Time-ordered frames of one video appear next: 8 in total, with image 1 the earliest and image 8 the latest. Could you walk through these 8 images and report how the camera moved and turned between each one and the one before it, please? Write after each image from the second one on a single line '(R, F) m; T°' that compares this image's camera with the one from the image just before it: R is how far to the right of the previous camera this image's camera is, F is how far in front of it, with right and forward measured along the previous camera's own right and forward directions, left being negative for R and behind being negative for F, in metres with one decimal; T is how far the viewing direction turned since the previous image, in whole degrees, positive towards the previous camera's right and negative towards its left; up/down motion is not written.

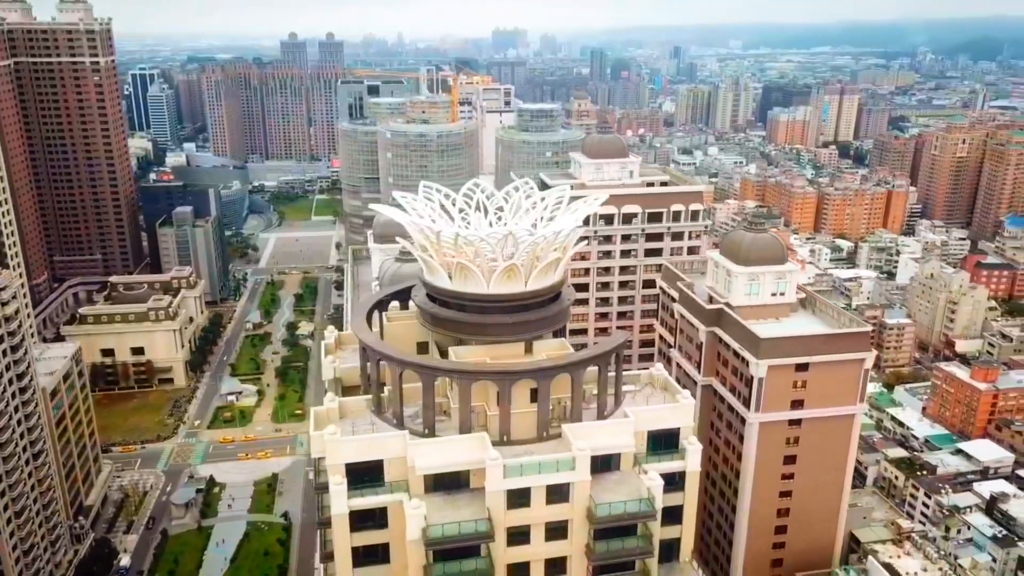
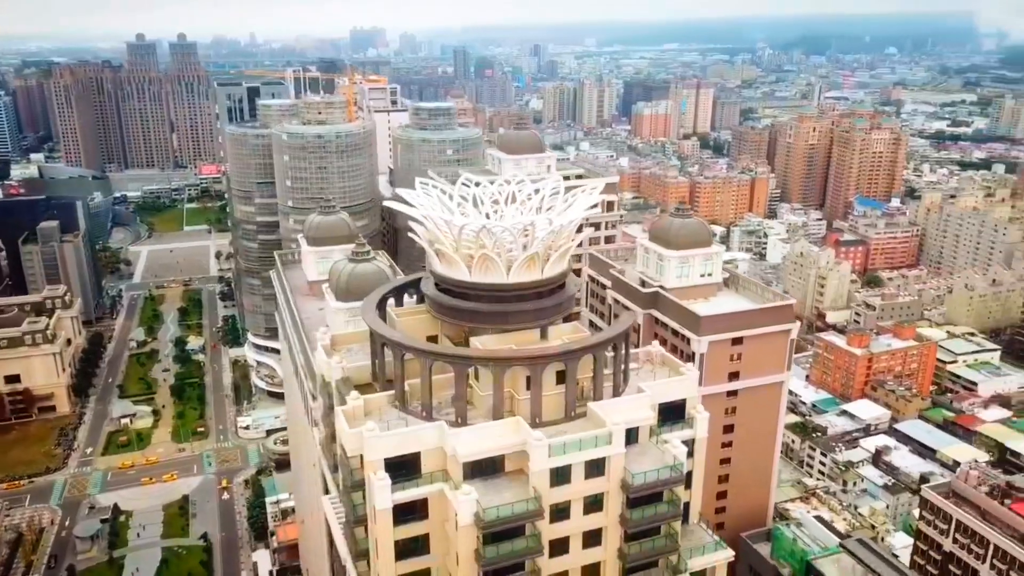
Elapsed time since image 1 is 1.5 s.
(-5.1, -0.5) m; +9°
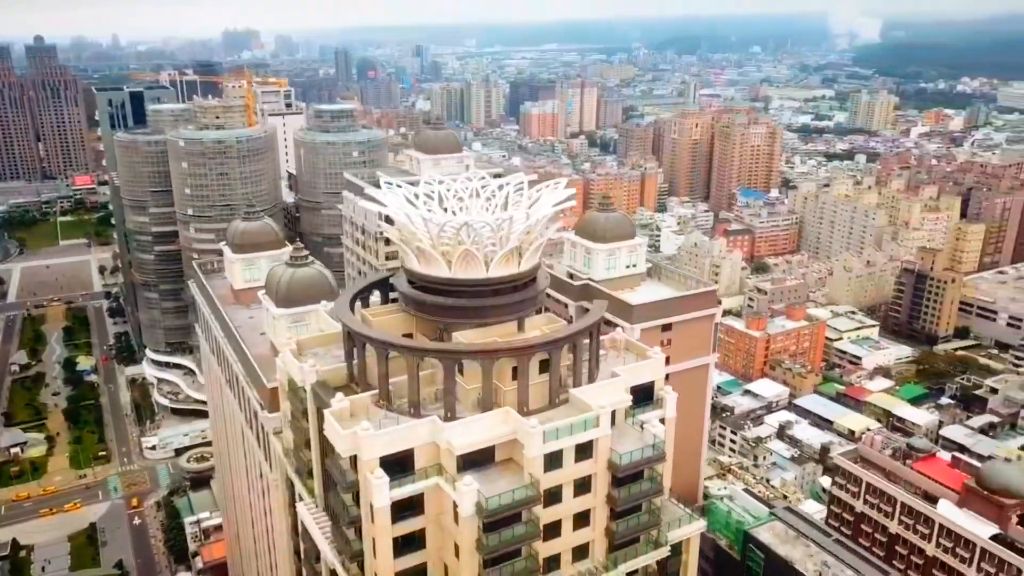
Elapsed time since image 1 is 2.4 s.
(-3.1, -0.5) m; +8°
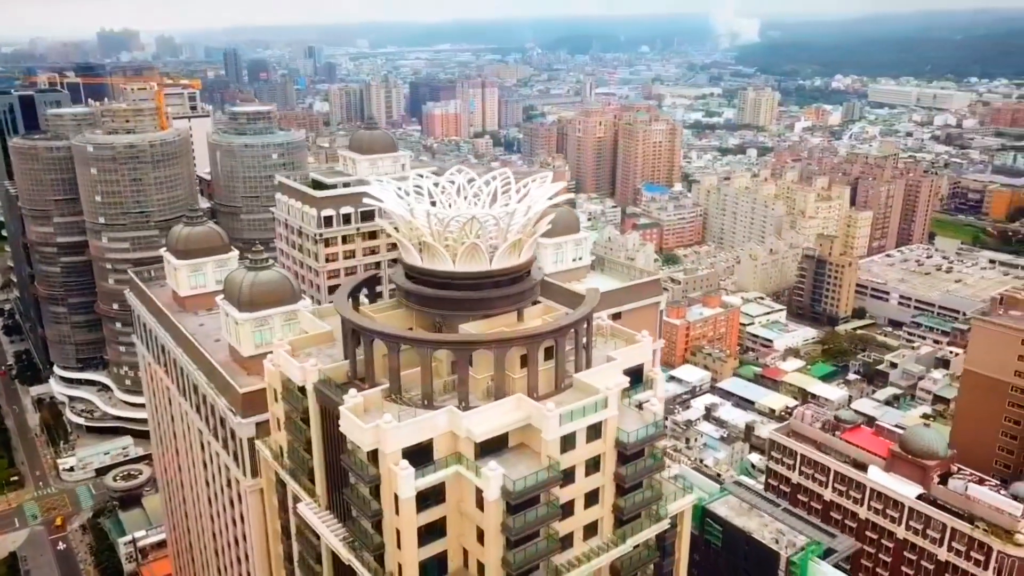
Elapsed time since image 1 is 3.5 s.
(-3.7, -0.6) m; +7°
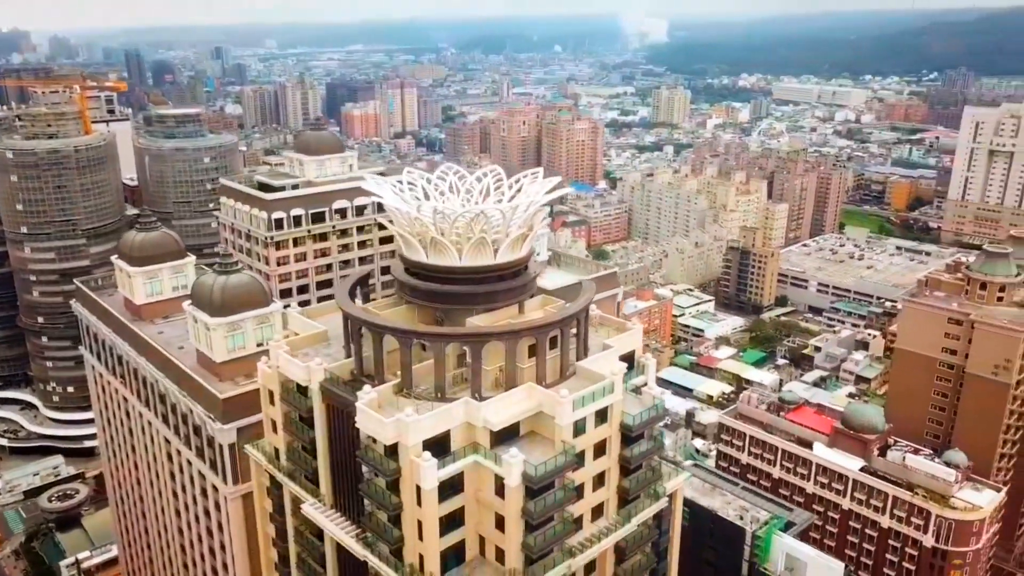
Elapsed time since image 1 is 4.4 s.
(-3.1, -0.7) m; +6°
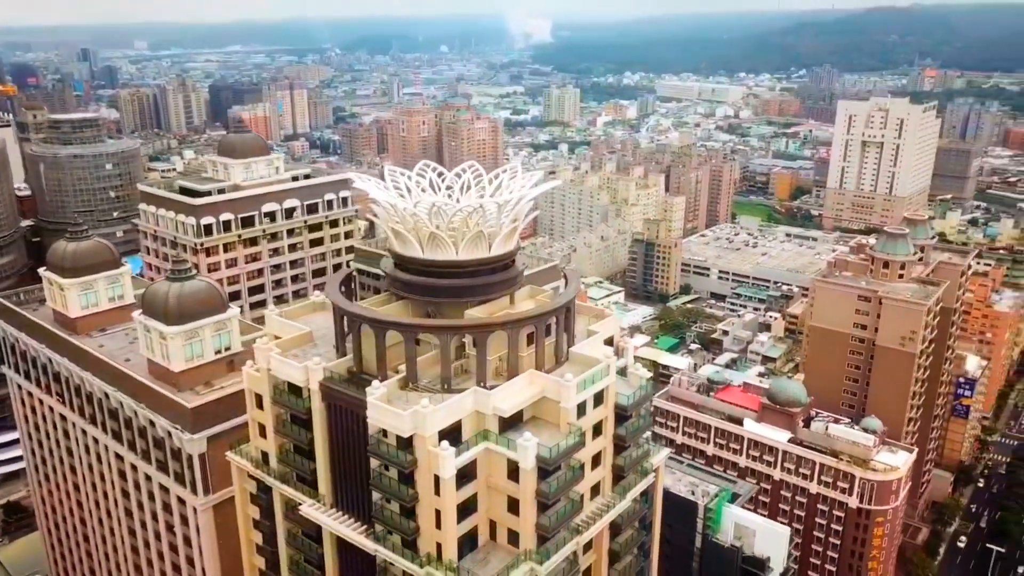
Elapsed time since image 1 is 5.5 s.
(-3.8, -0.6) m; +8°
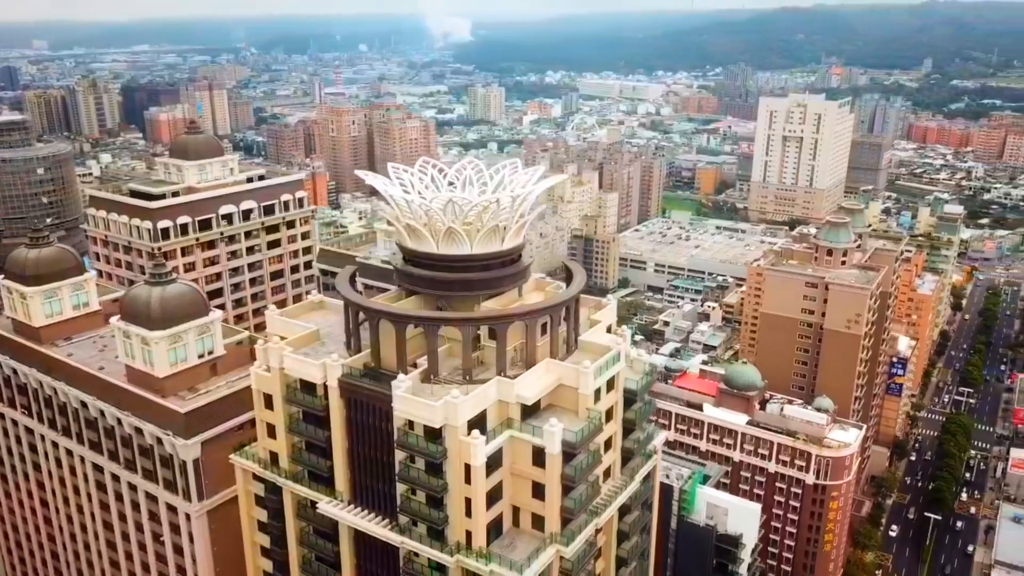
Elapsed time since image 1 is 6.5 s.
(-3.4, -0.6) m; +5°
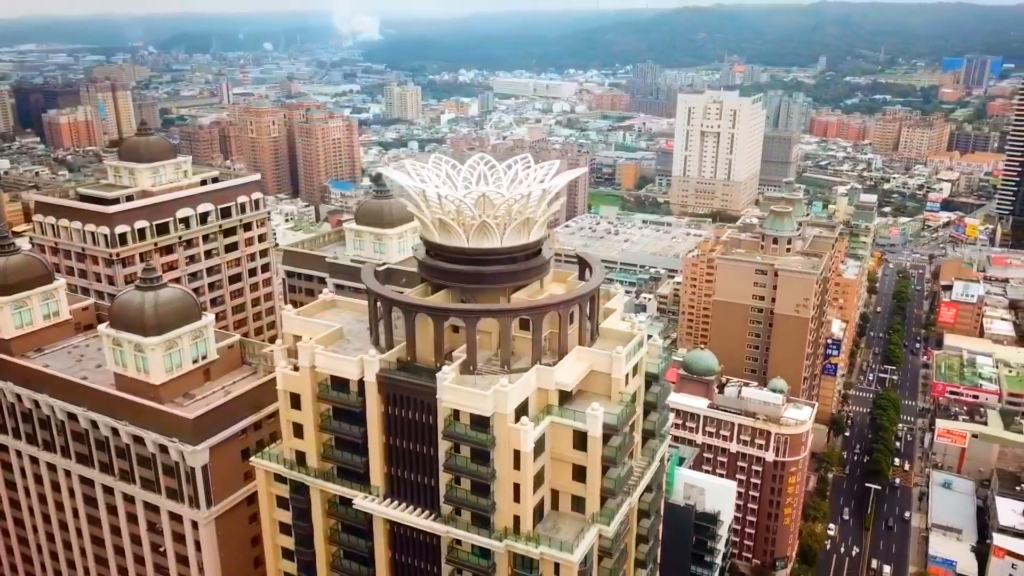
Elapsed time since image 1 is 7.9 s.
(-4.5, -0.6) m; +6°
